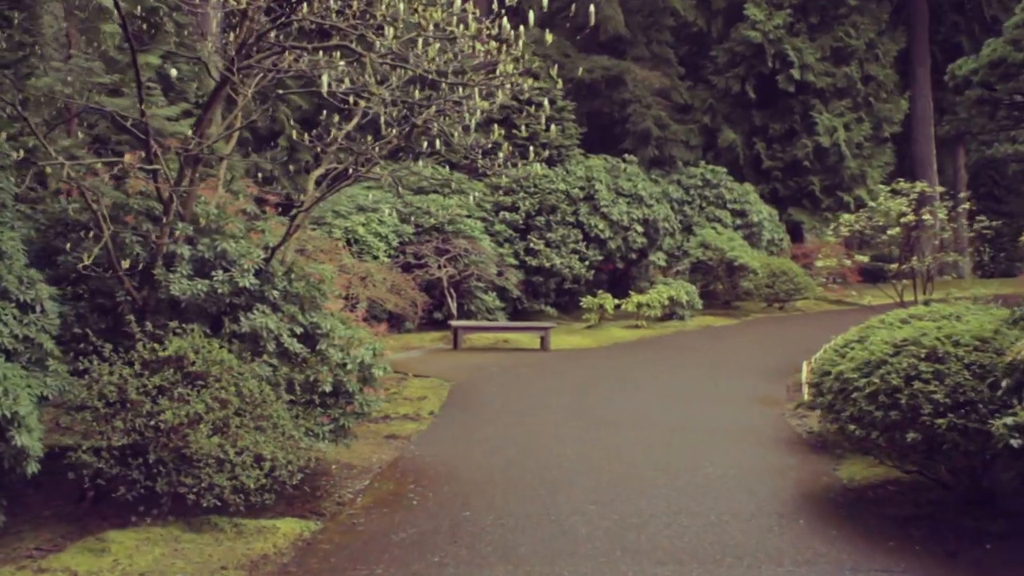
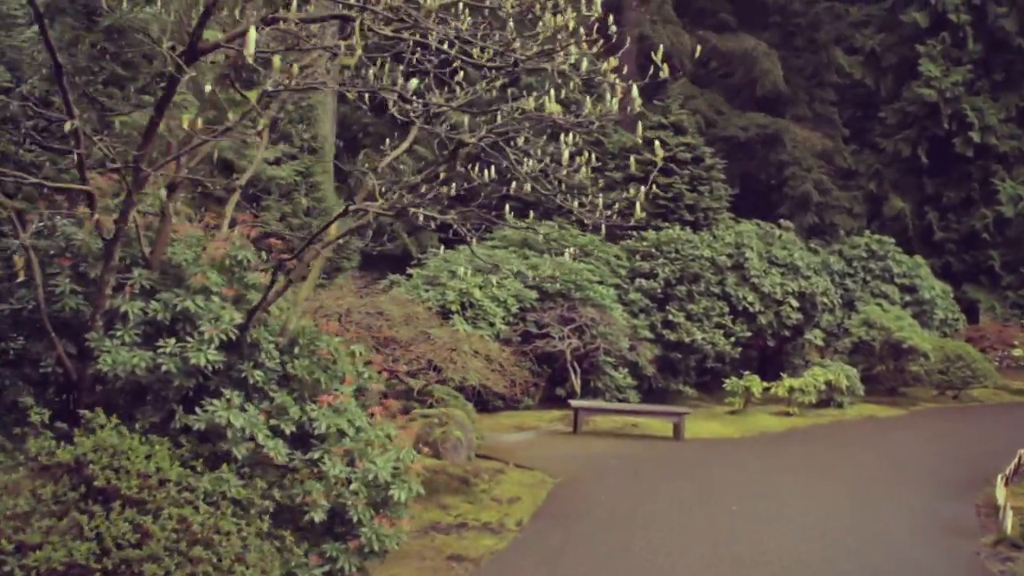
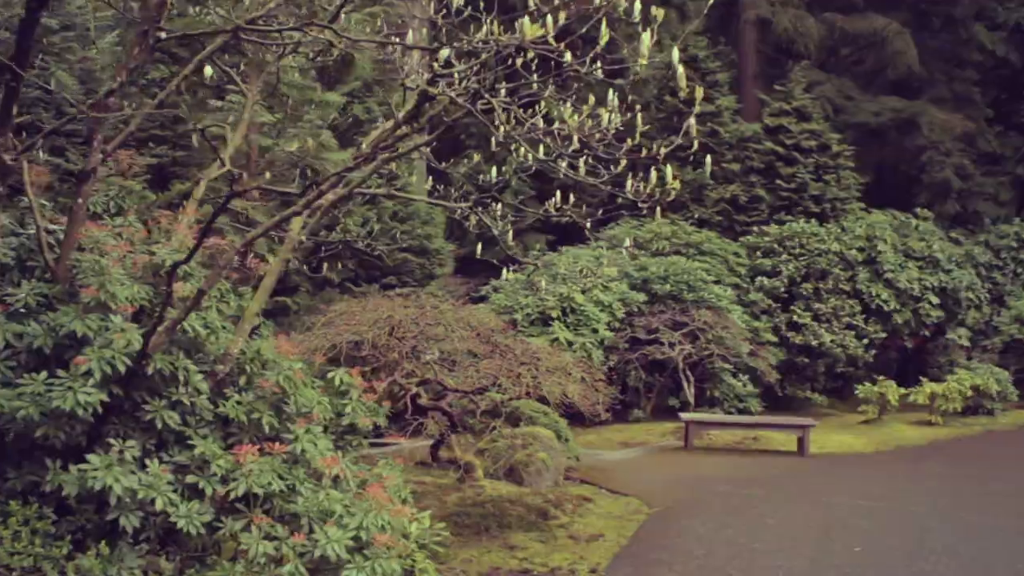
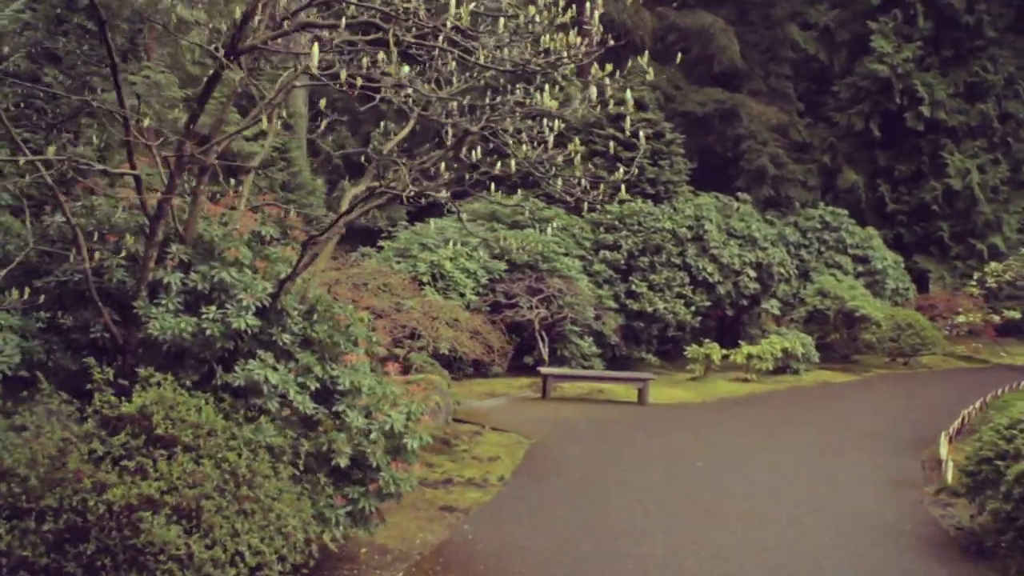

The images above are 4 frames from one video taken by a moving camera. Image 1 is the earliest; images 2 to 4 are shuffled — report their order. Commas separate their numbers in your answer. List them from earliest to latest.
4, 2, 3
